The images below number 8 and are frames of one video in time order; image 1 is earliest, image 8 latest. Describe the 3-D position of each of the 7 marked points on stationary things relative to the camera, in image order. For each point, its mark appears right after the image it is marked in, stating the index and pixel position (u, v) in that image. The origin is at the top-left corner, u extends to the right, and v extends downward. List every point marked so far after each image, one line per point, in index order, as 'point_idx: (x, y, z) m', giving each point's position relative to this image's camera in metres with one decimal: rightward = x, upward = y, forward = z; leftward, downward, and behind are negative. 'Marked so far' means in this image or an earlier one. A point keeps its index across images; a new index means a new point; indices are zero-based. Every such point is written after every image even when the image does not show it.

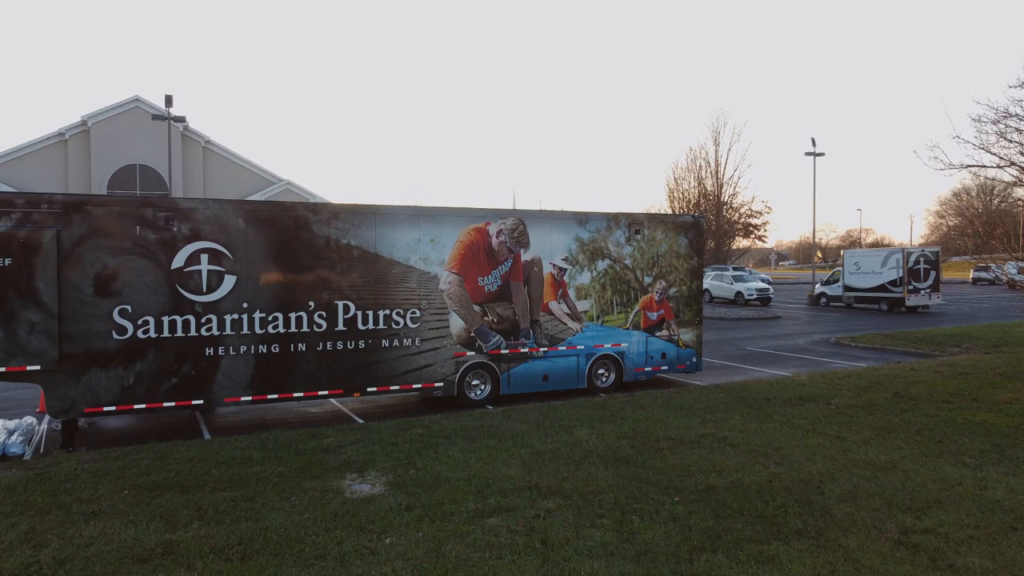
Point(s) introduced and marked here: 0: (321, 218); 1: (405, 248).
0: (-2.5, +0.9, +10.7) m
1: (-1.5, +0.5, +11.2) m
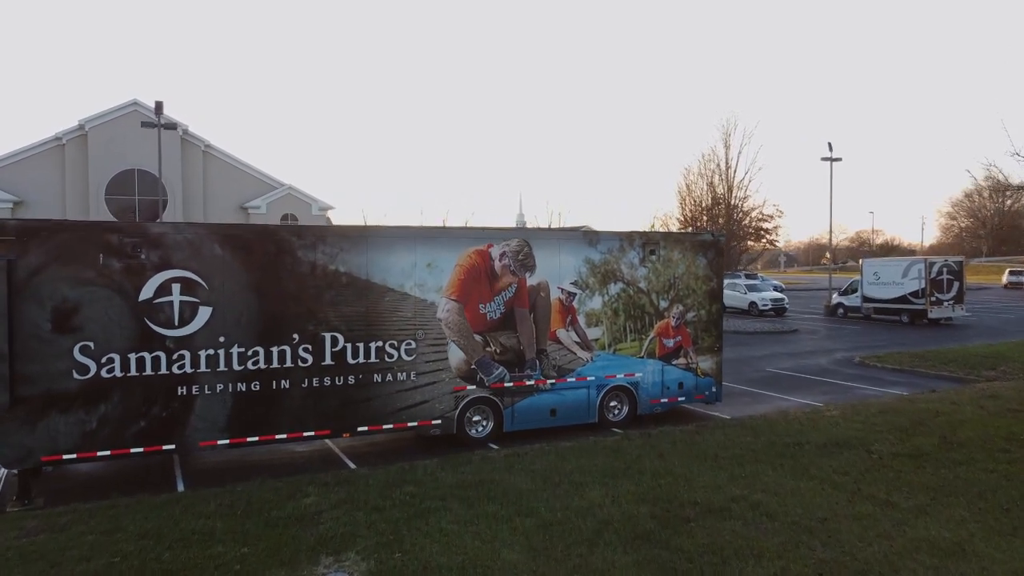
0: (-2.5, +0.6, +9.7) m
1: (-1.4, +0.2, +10.2) m
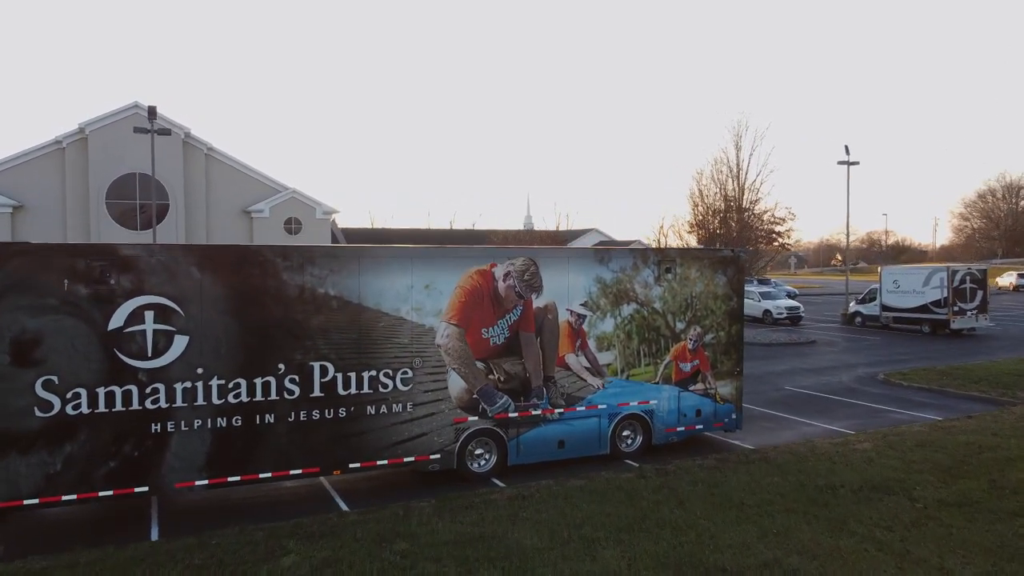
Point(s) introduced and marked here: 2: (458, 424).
0: (-2.4, +0.3, +8.9) m
1: (-1.4, -0.1, +9.4) m
2: (-0.7, -1.6, +9.8) m
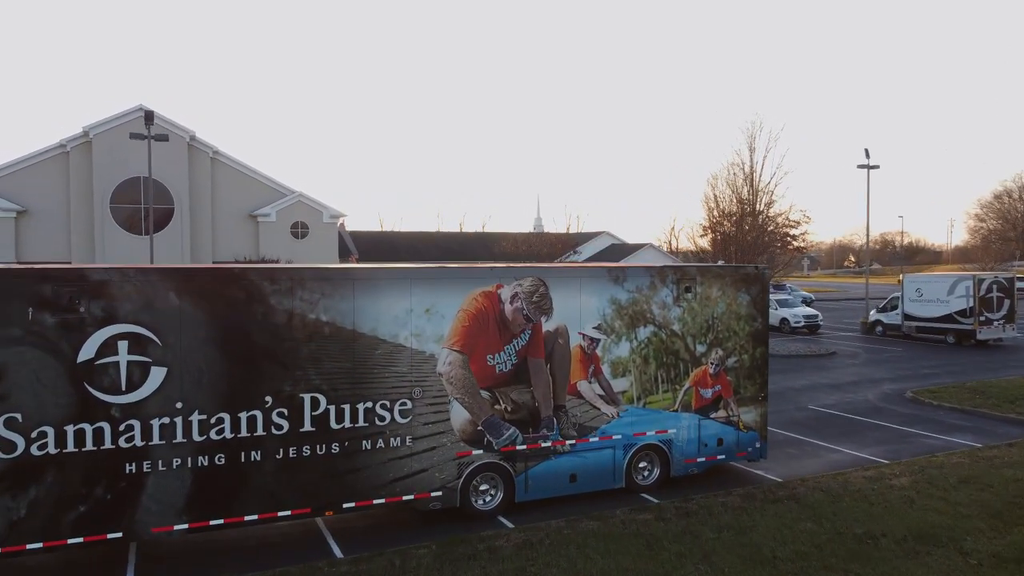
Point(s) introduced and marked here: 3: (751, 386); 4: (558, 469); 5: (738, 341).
0: (-2.3, 0.0, +8.2) m
1: (-1.3, -0.4, +8.7) m
2: (-0.6, -1.9, +9.1) m
3: (+3.2, -1.3, +10.8) m
4: (+0.5, -2.1, +9.6) m
5: (+3.0, -0.7, +10.7) m
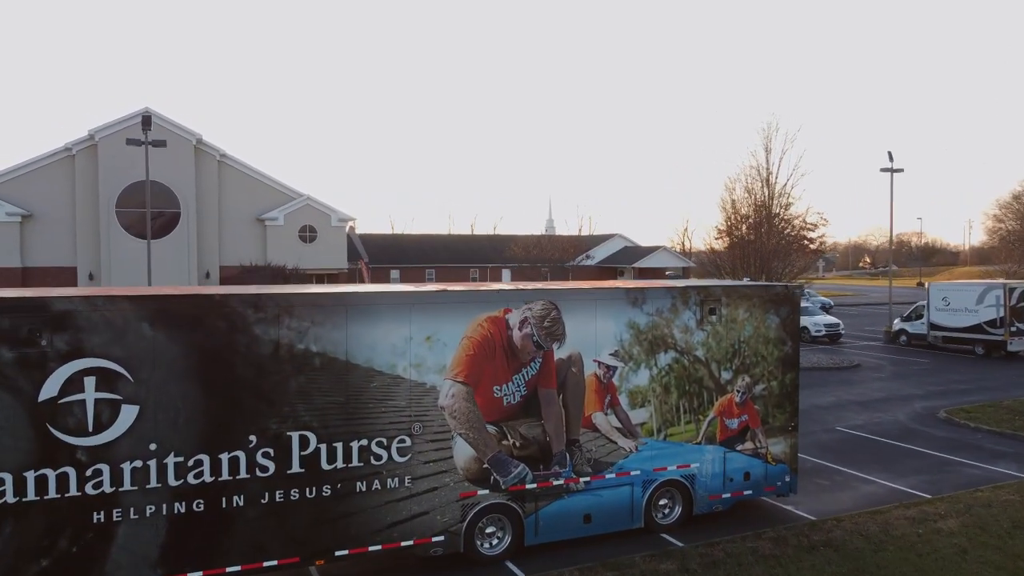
0: (-2.3, -0.2, +7.5) m
1: (-1.2, -0.6, +7.9) m
2: (-0.5, -2.2, +8.3) m
3: (+3.3, -1.6, +10.0) m
4: (+0.6, -2.4, +8.8) m
5: (+3.1, -1.0, +9.9) m
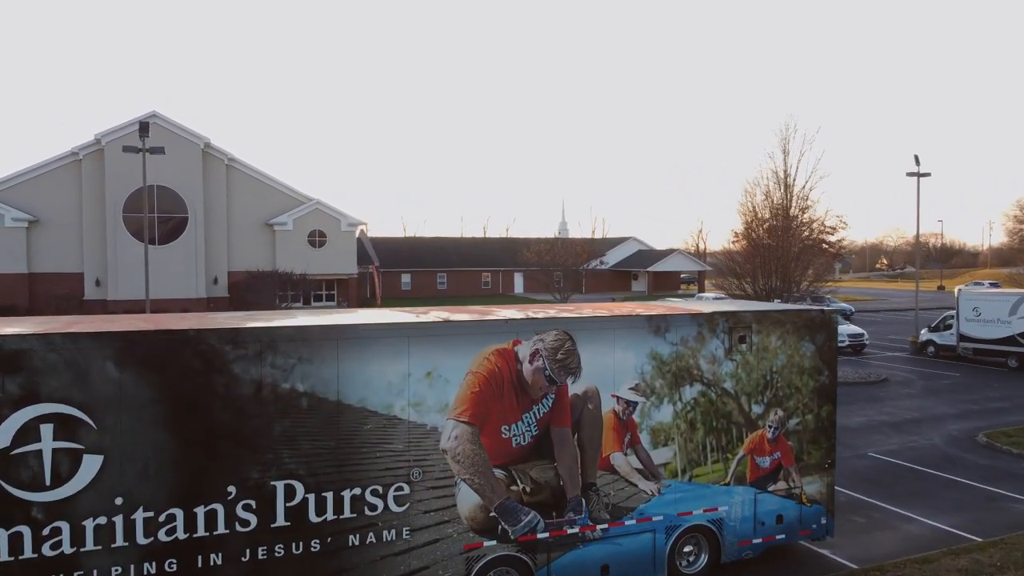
0: (-2.2, -0.5, +6.7) m
1: (-1.1, -0.9, +7.1) m
2: (-0.4, -2.4, +7.5) m
3: (+3.4, -1.8, +9.1) m
4: (+0.7, -2.7, +8.0) m
5: (+3.2, -1.2, +9.1) m
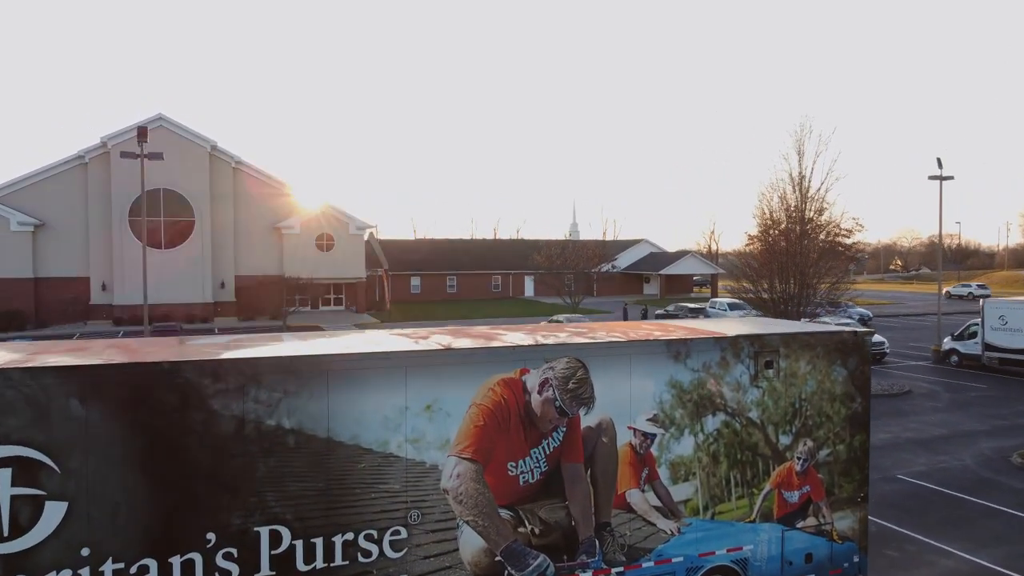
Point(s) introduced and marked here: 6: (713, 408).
0: (-2.1, -0.7, +6.1) m
1: (-1.1, -1.1, +6.5) m
2: (-0.3, -2.6, +6.9) m
3: (+3.5, -2.1, +8.5) m
4: (+0.8, -2.9, +7.4) m
5: (+3.3, -1.4, +8.4) m
6: (+1.9, -1.2, +7.8) m
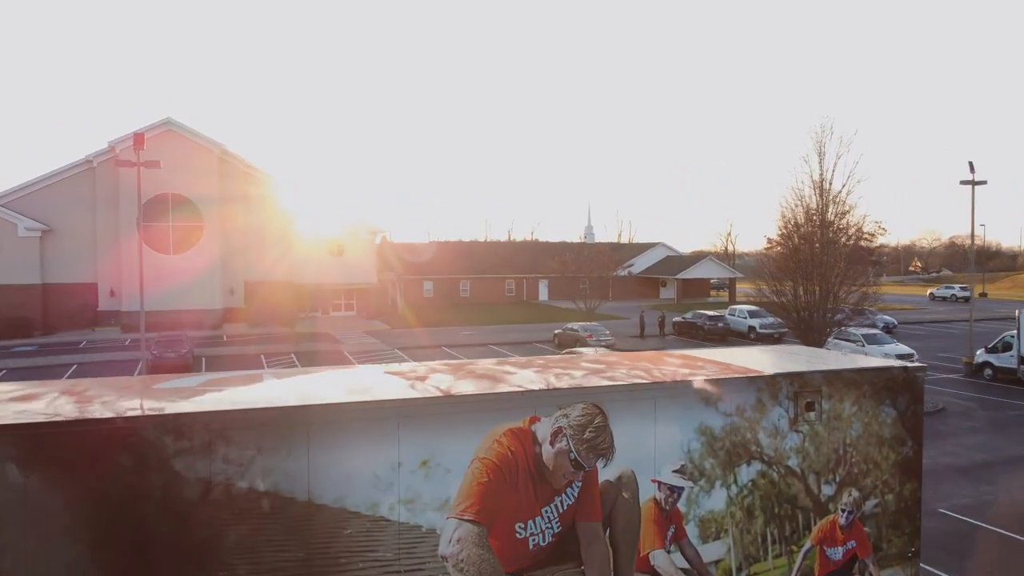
0: (-2.1, -1.0, +5.3) m
1: (-1.0, -1.4, +5.7) m
2: (-0.3, -2.9, +6.1) m
3: (+3.6, -2.3, +7.6) m
4: (+0.9, -3.2, +6.5) m
5: (+3.4, -1.7, +7.5) m
6: (+2.0, -1.4, +6.9) m
